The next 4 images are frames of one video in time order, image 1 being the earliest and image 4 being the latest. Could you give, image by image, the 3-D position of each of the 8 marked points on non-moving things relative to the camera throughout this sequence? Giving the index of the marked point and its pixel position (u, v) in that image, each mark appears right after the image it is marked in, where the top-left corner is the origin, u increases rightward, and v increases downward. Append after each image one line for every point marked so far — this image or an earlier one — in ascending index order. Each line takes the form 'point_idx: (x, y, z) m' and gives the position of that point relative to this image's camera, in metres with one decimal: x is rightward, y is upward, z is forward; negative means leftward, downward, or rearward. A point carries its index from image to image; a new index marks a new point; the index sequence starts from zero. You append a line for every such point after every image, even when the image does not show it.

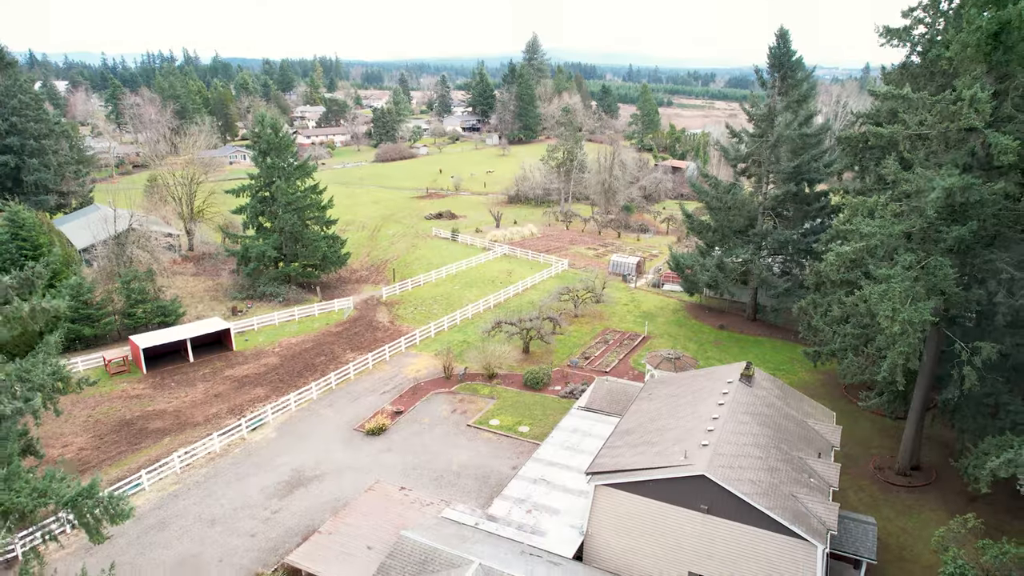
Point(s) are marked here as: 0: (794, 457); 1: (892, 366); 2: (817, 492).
0: (+6.6, -4.0, +15.6) m
1: (+9.7, -2.0, +16.8) m
2: (+6.7, -4.5, +14.6) m
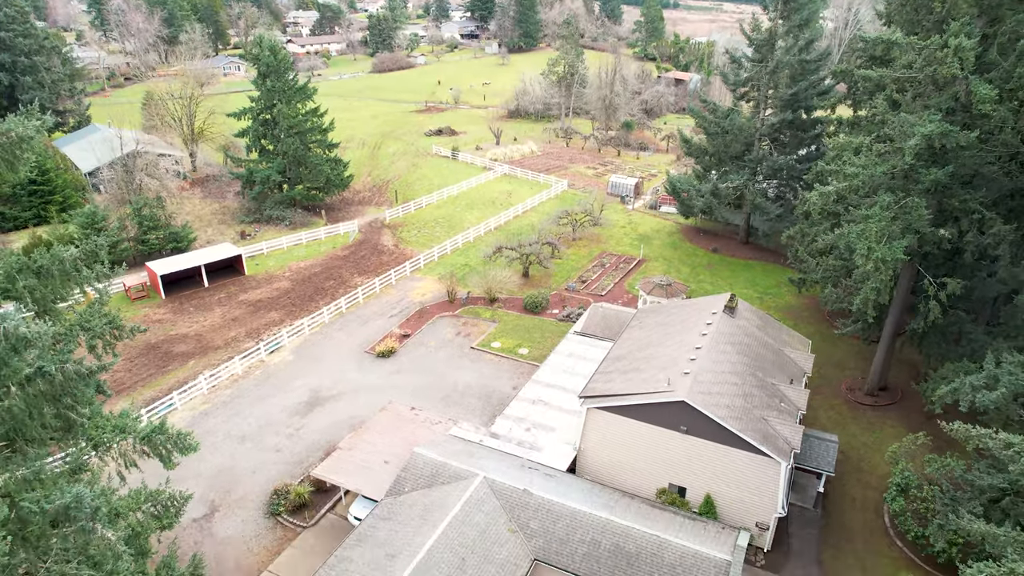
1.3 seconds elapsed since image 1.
0: (+6.6, -2.5, +17.2) m
1: (+9.7, -0.3, +18.1) m
2: (+6.8, -3.1, +16.4) m
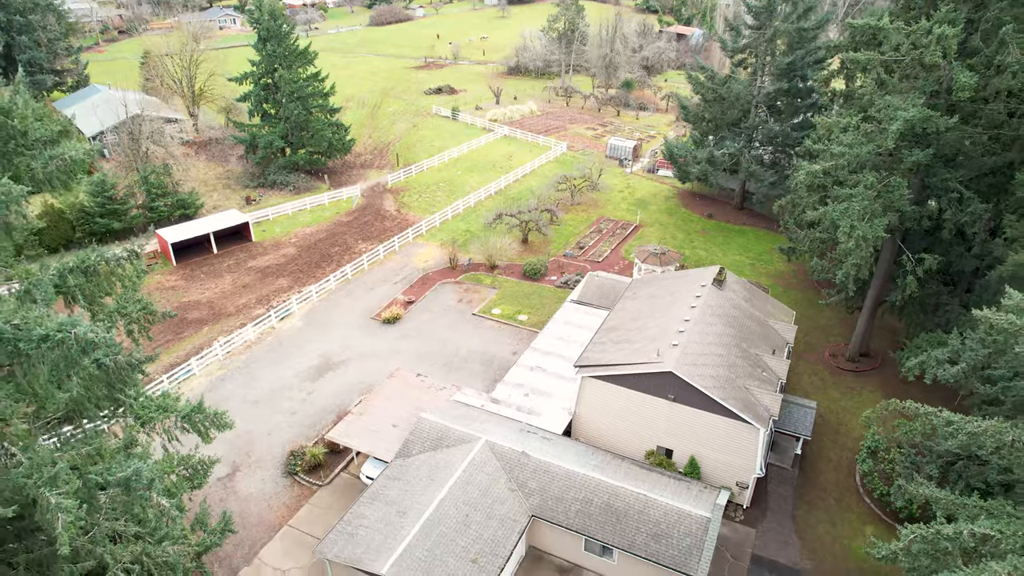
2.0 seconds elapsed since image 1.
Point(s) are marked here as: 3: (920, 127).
0: (+6.6, -1.8, +18.4) m
1: (+9.7, +0.4, +19.1) m
2: (+6.8, -2.5, +17.6) m
3: (+10.6, +4.2, +17.2) m
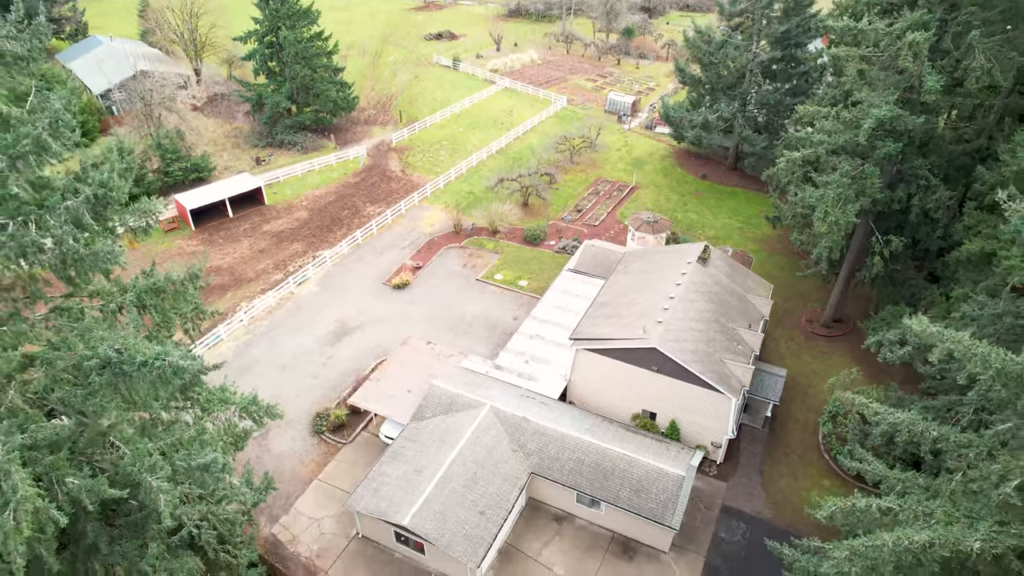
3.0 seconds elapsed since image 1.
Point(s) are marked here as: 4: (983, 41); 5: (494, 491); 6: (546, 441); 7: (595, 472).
0: (+6.7, -1.2, +20.4) m
1: (+9.7, +1.1, +20.9) m
2: (+6.8, -2.0, +19.7) m
3: (+10.6, +4.6, +18.6) m
4: (+12.3, +6.5, +17.3) m
5: (-0.5, -5.4, +17.6) m
6: (+1.0, -4.3, +18.7) m
7: (+2.3, -5.0, +17.9) m
